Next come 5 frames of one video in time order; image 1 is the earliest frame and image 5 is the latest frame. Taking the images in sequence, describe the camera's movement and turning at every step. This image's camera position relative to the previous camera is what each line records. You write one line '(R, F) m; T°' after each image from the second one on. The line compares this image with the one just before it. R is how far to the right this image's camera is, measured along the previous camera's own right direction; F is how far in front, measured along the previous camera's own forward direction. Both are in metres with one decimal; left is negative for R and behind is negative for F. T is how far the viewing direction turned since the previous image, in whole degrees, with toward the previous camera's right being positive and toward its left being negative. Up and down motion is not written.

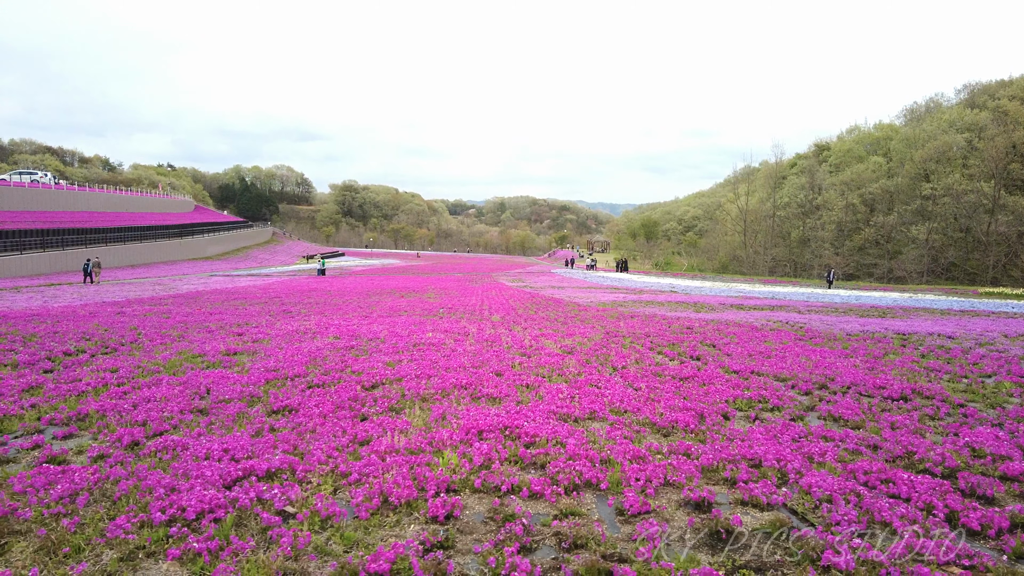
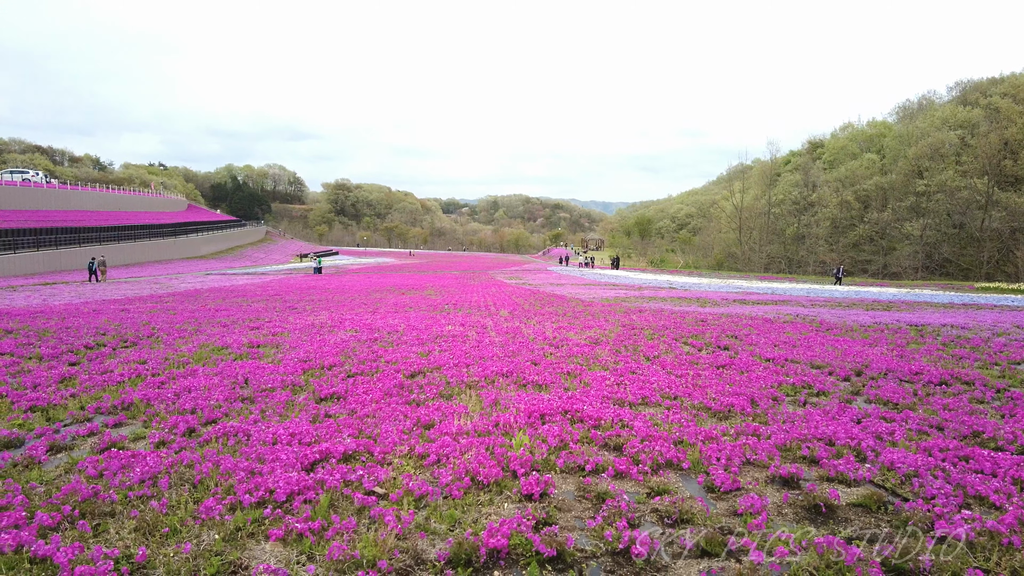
(-0.9, +0.1) m; +1°
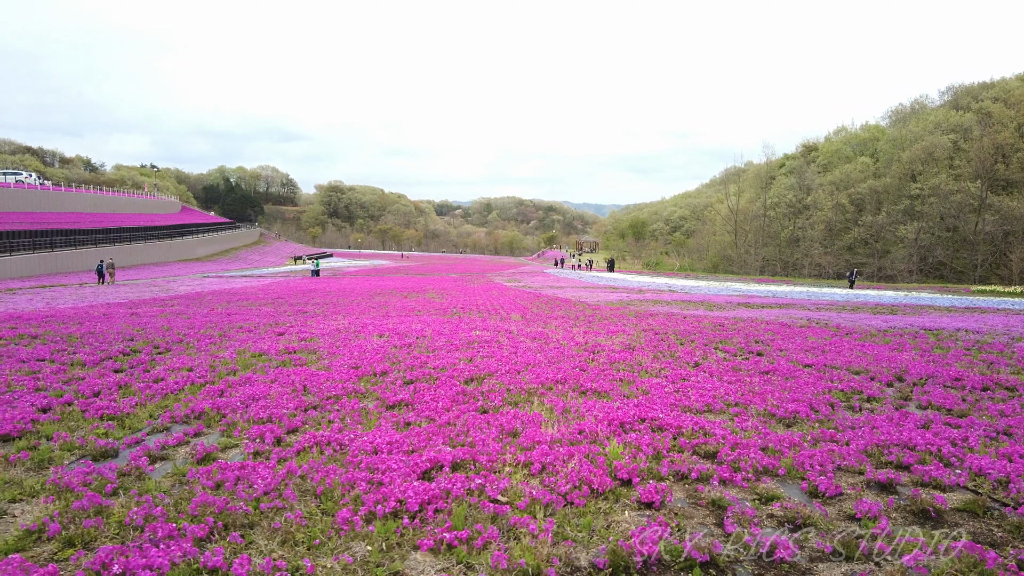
(-1.2, -0.1) m; +1°
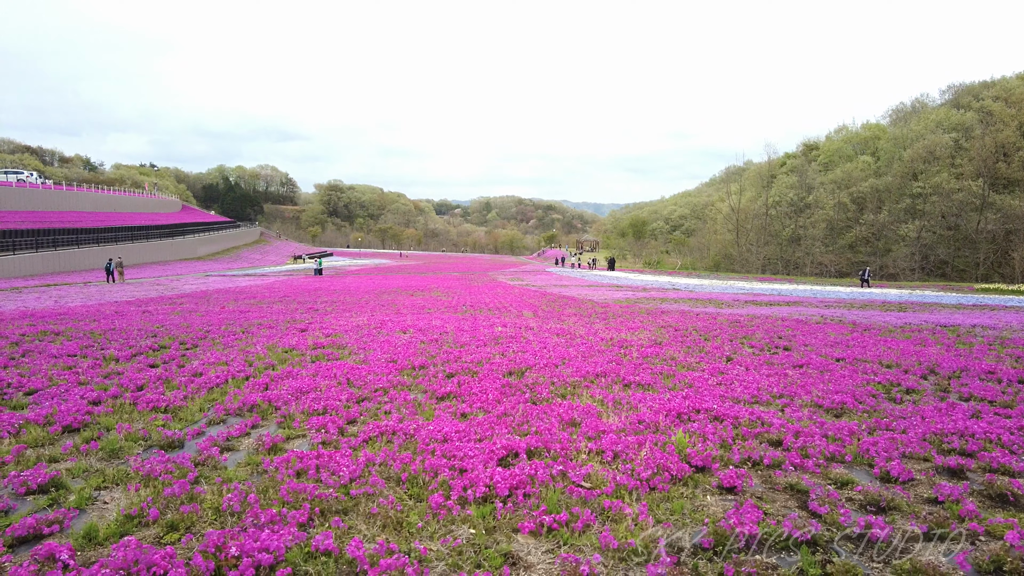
(-0.8, -0.1) m; 0°
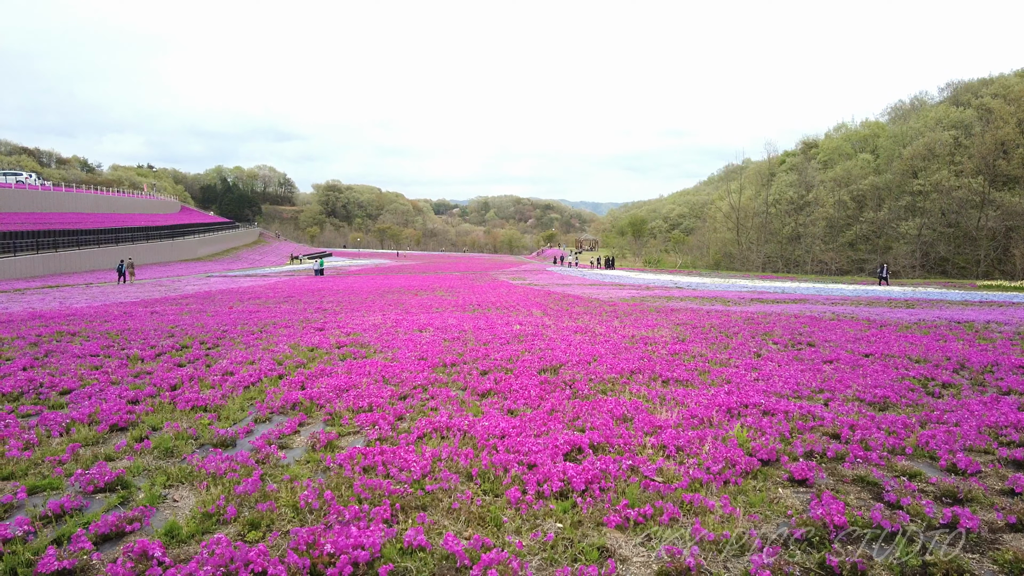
(-0.7, 0.0) m; 0°
